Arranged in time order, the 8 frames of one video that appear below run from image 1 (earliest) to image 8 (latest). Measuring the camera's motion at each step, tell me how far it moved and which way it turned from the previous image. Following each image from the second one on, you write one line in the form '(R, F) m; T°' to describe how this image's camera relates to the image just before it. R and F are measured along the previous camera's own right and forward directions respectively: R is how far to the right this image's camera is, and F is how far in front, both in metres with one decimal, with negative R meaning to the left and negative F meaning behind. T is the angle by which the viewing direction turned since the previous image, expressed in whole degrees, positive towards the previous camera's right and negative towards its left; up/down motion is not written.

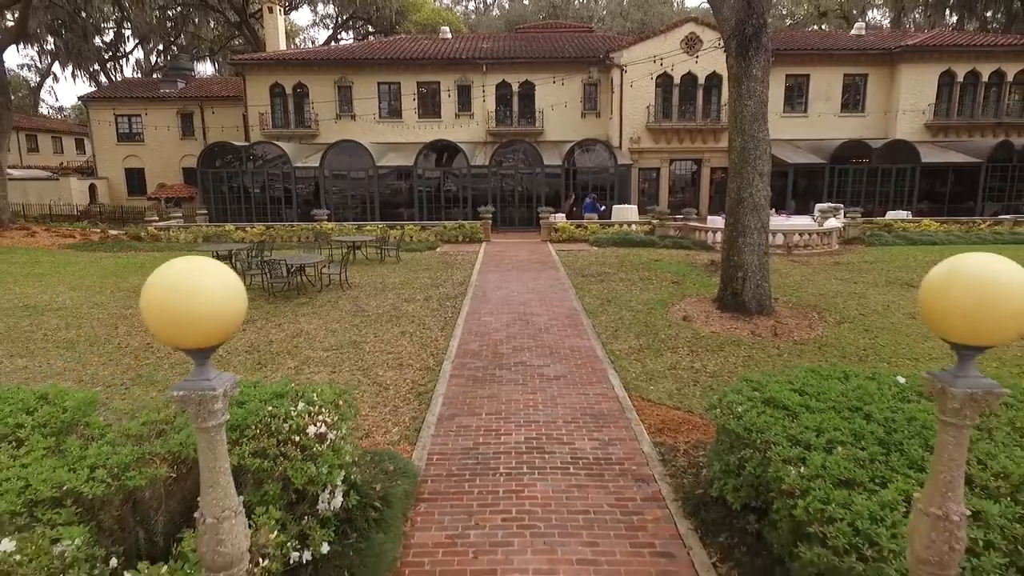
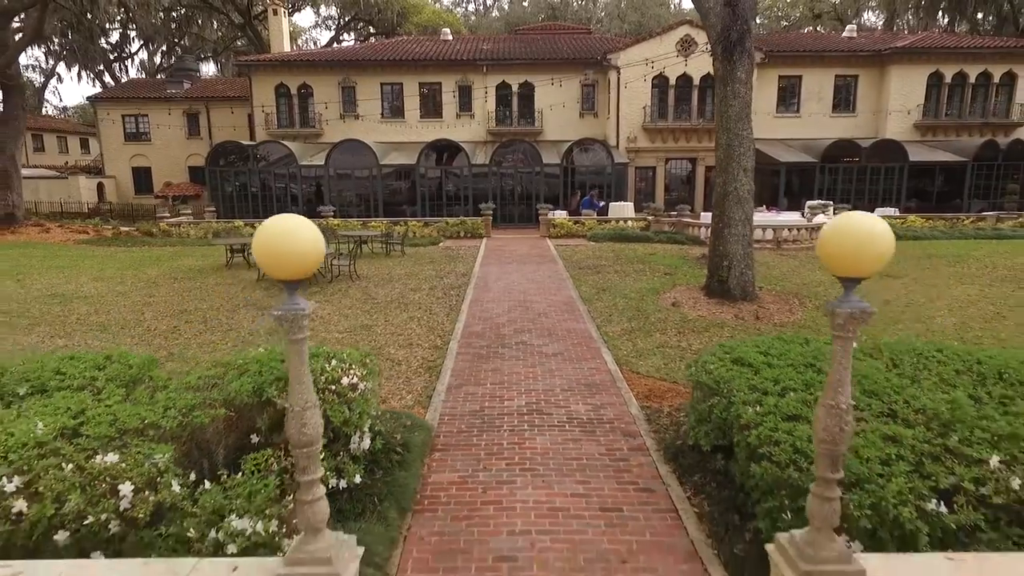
(0.0, -0.8) m; 0°
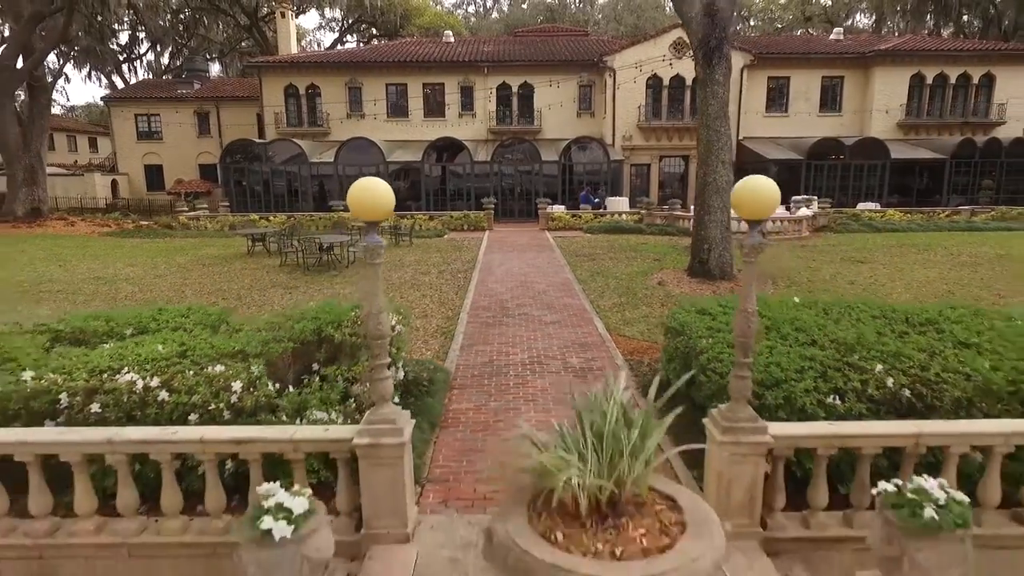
(-0.1, -1.4) m; 0°
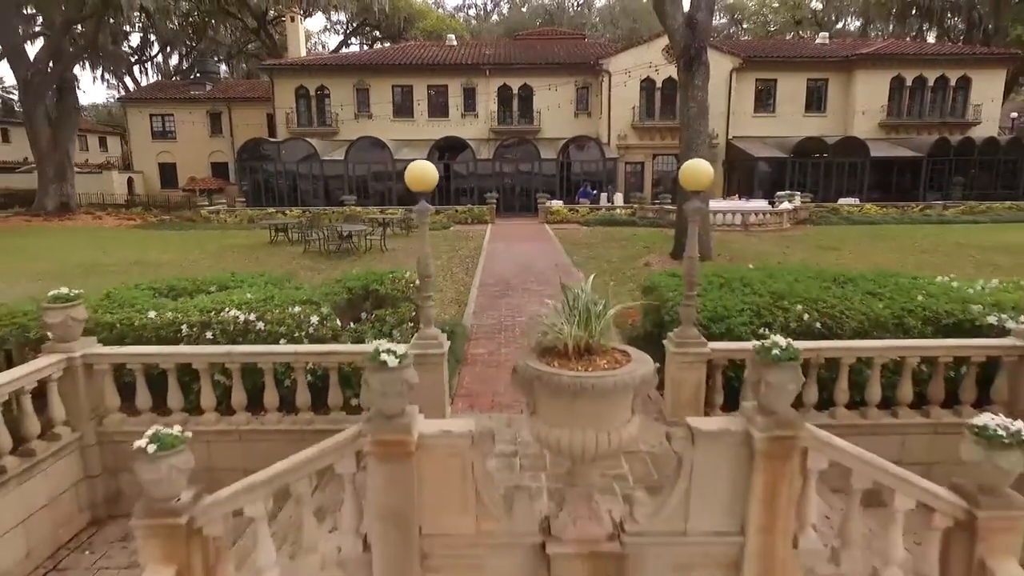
(-0.1, -1.7) m; 0°
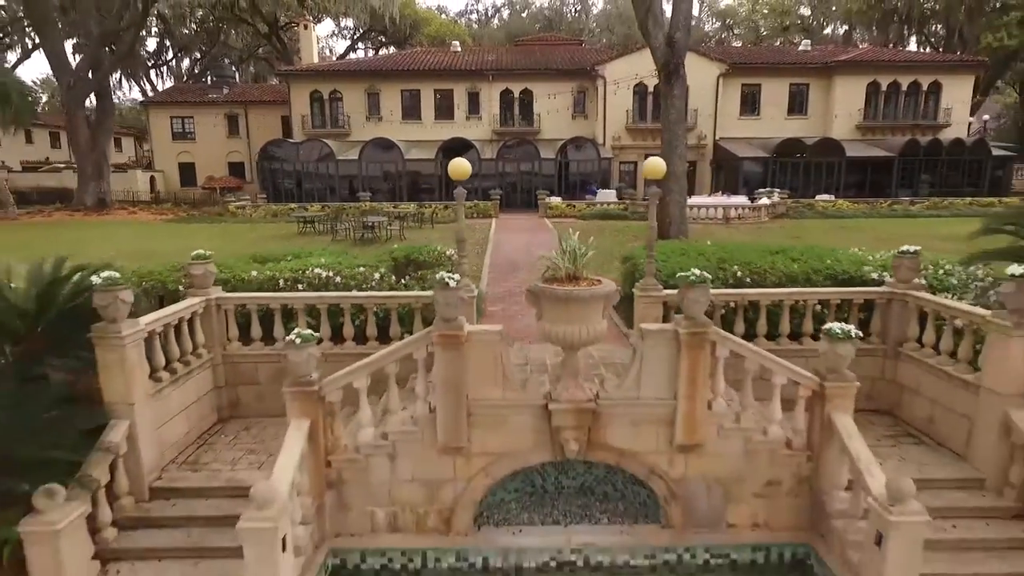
(-0.1, -2.5) m; 0°
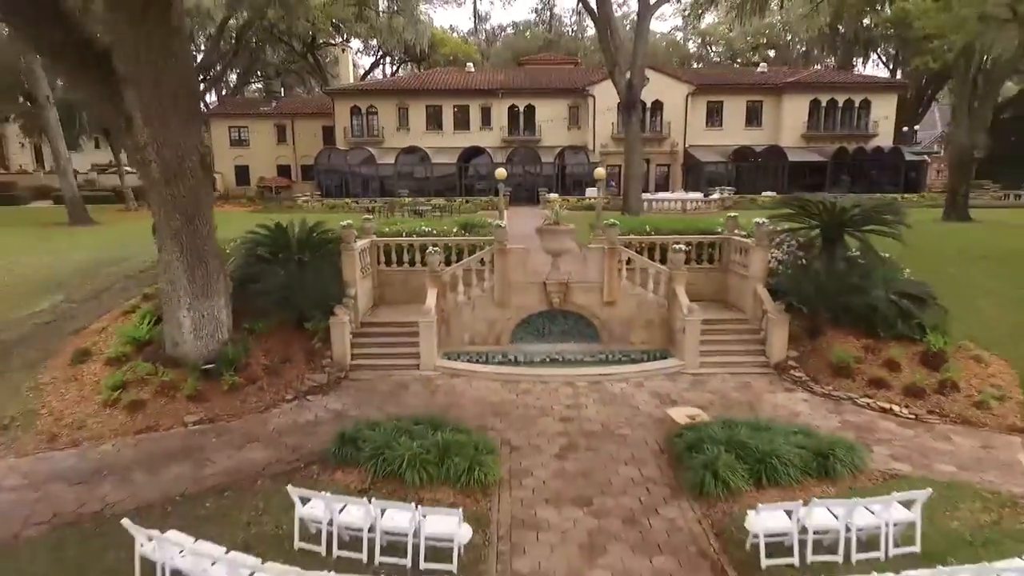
(-0.3, -8.2) m; 0°
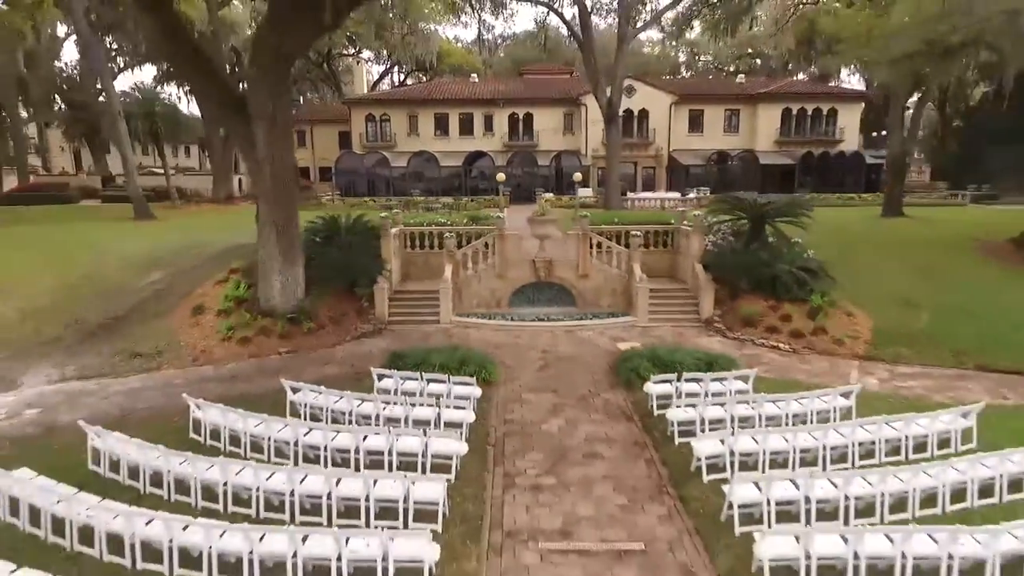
(+0.1, -4.8) m; 0°
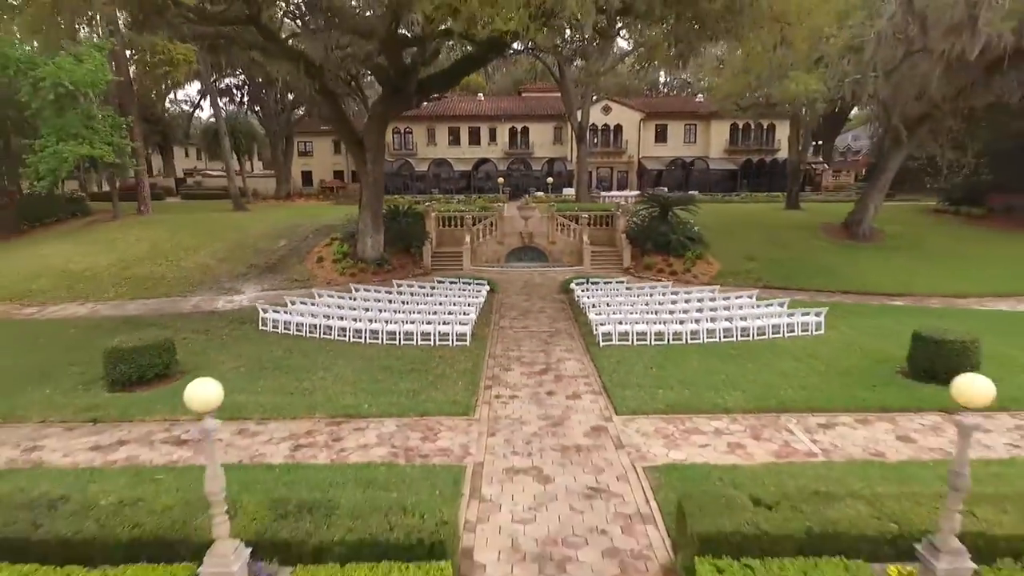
(+0.4, -11.8) m; 0°
